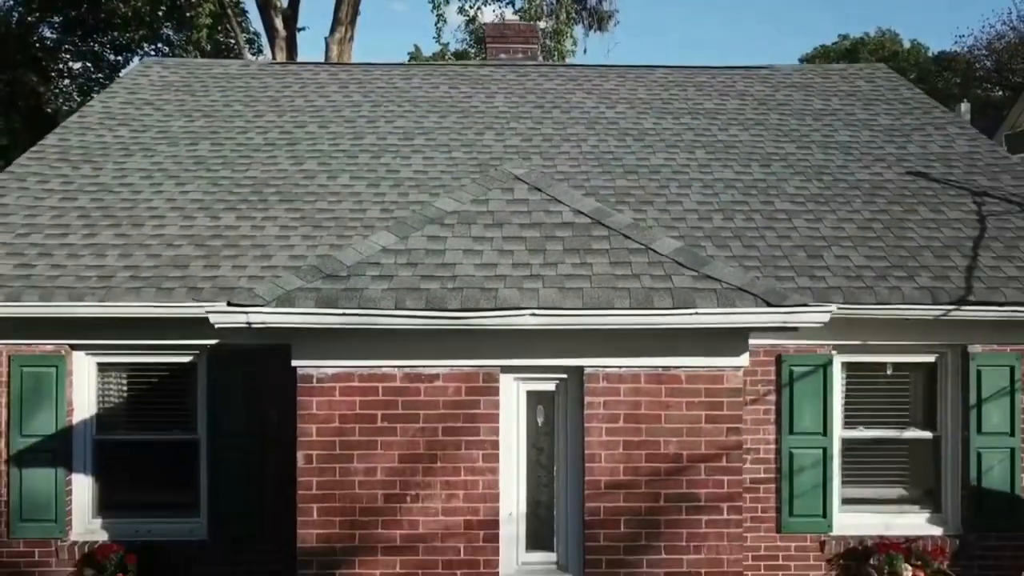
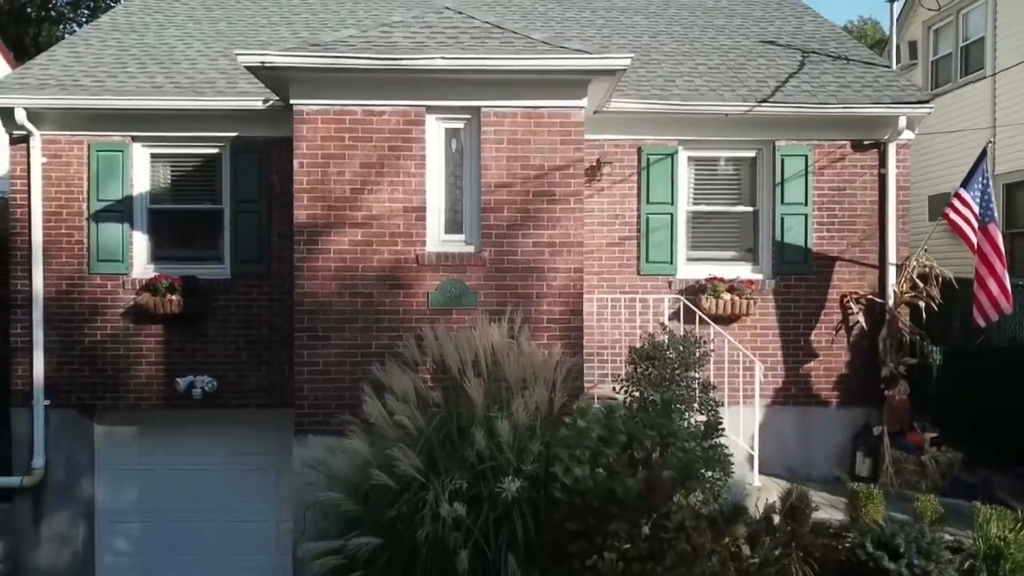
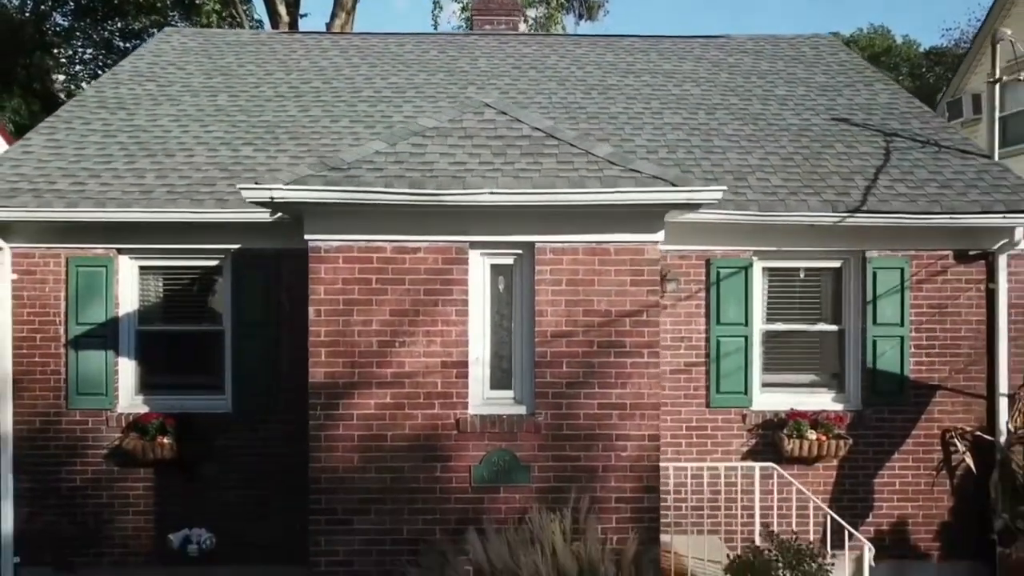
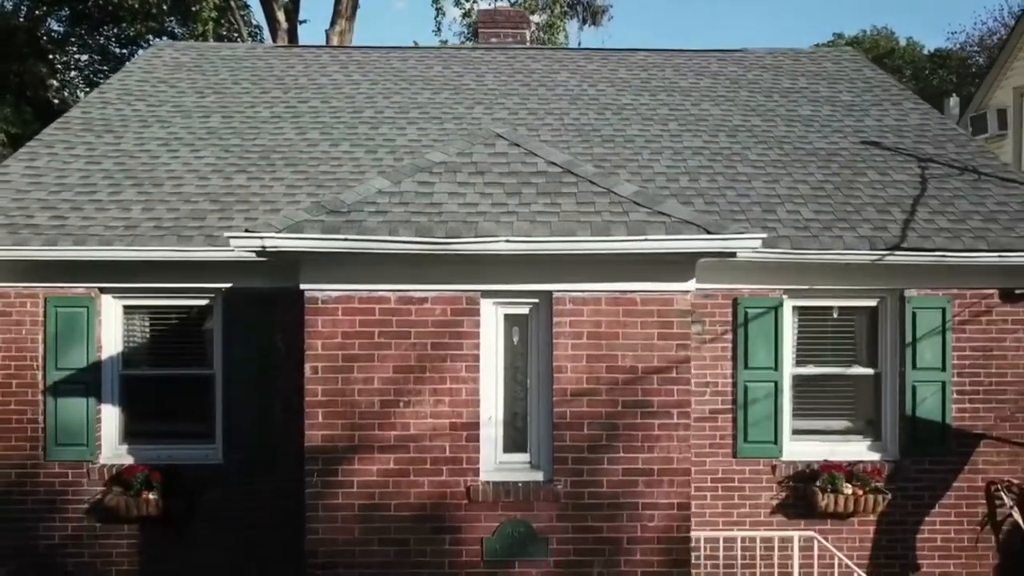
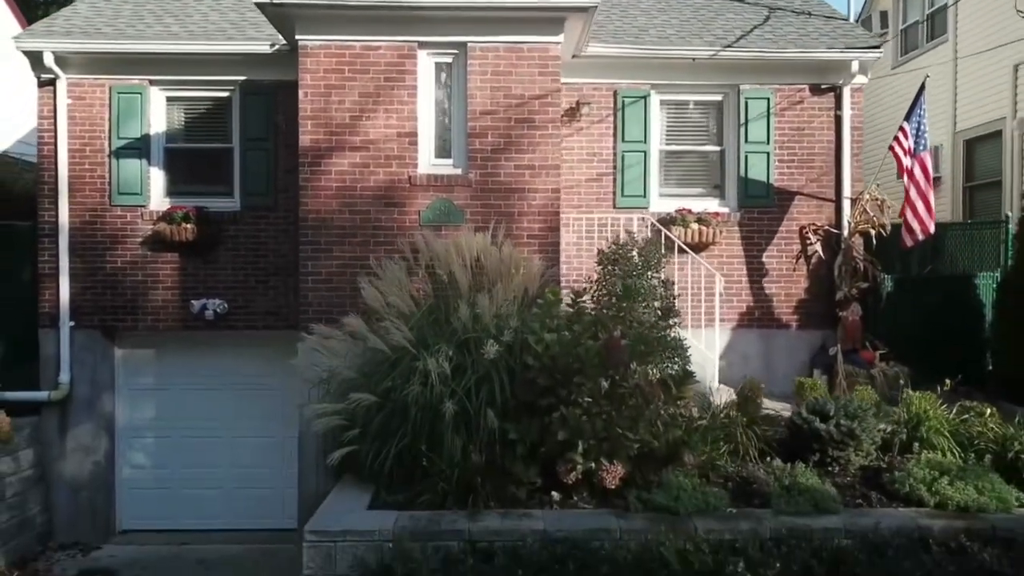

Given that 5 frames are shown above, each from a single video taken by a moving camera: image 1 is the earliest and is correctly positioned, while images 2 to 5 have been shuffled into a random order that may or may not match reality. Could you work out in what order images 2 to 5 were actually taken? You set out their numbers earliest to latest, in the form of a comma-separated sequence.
4, 3, 2, 5
